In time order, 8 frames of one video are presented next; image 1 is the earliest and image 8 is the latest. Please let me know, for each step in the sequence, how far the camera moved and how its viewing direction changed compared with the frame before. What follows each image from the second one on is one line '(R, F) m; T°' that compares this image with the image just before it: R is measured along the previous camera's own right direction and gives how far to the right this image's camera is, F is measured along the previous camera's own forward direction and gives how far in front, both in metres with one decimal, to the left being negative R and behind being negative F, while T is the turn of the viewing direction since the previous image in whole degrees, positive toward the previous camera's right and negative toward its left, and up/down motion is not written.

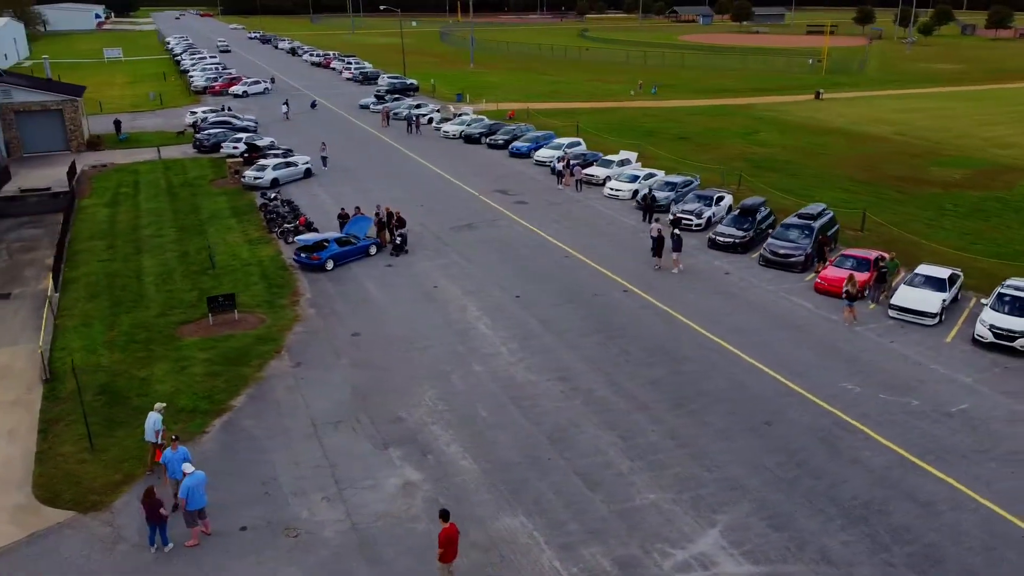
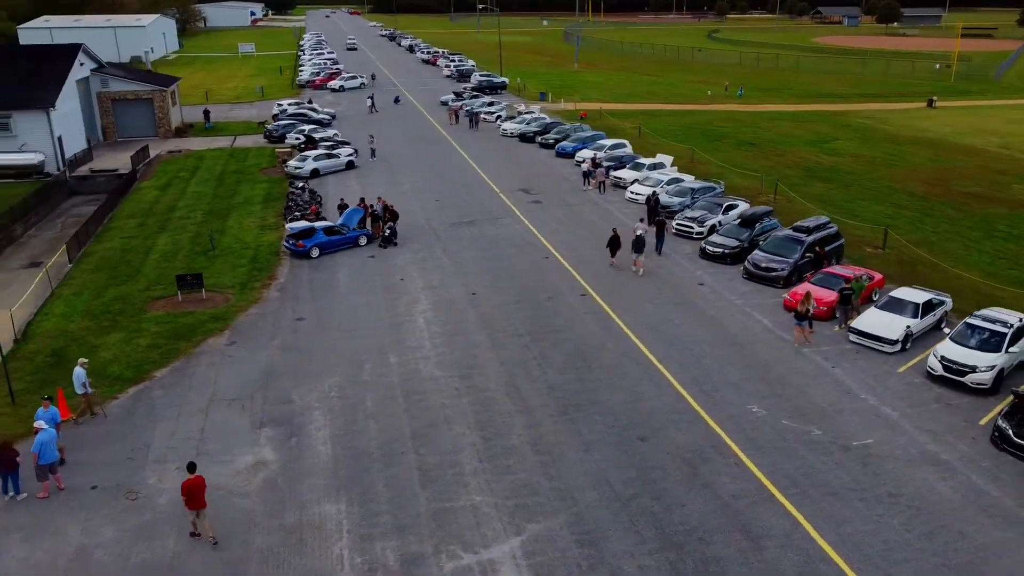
(+5.7, +0.4) m; -10°
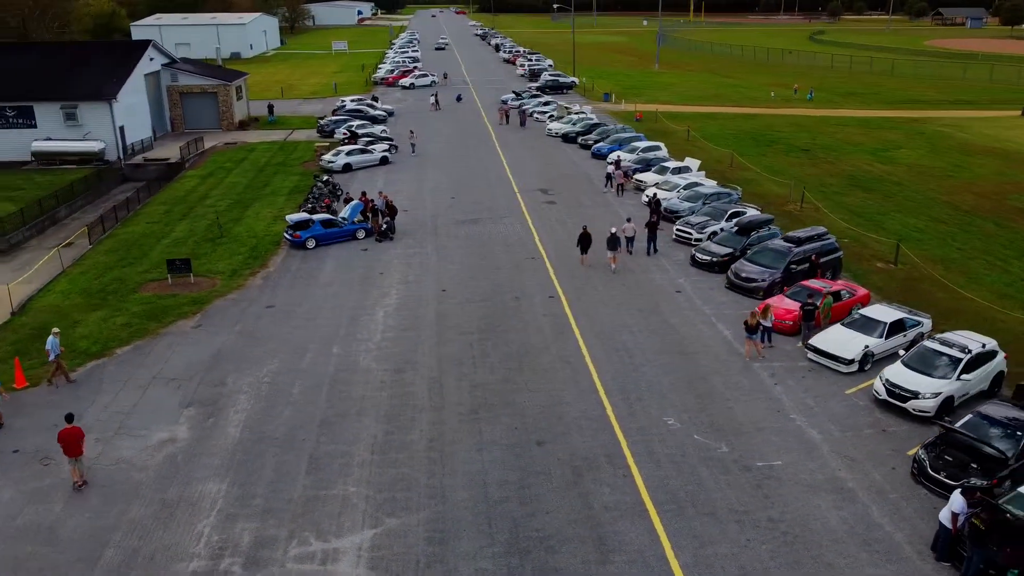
(+4.2, +0.3) m; -7°
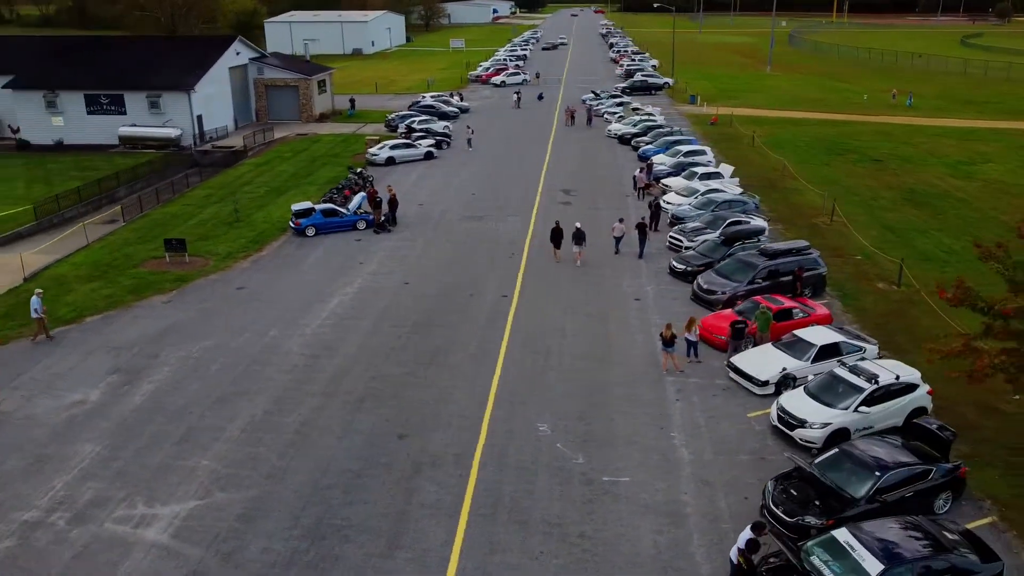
(+5.7, +0.4) m; -10°
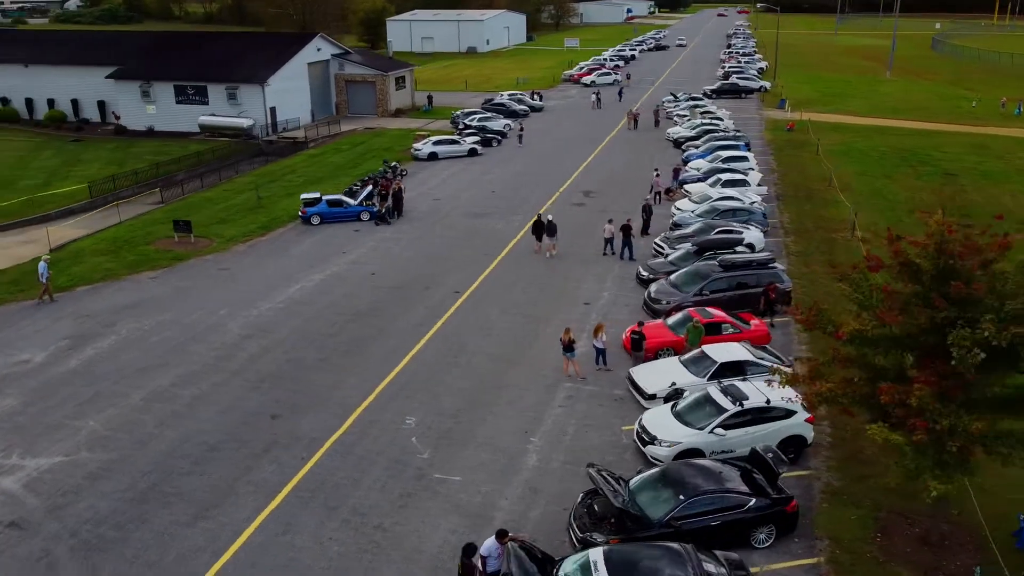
(+5.8, +0.4) m; -10°
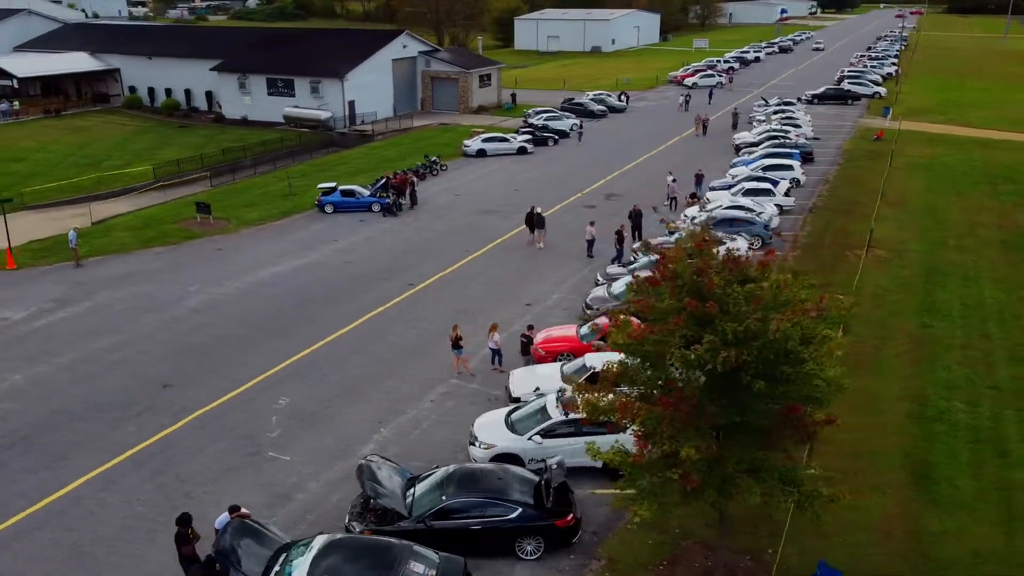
(+6.2, +0.5) m; -11°
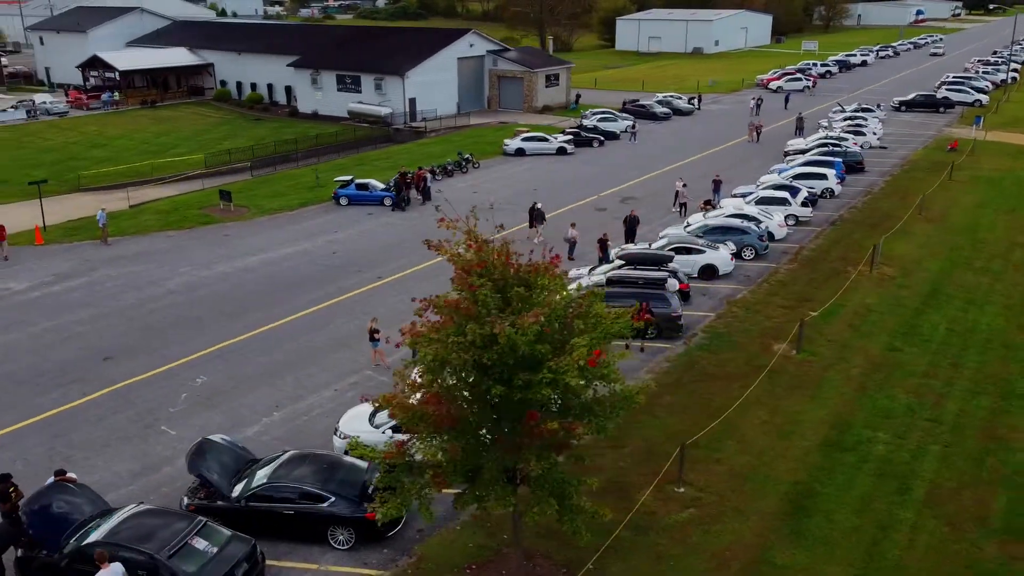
(+5.0, +0.4) m; -8°
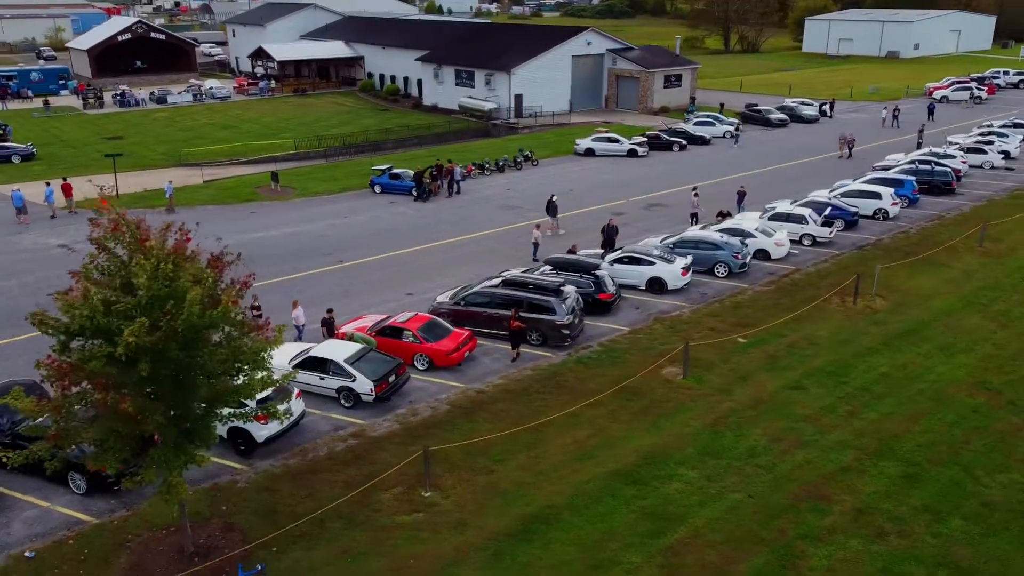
(+8.4, +1.1) m; -15°
